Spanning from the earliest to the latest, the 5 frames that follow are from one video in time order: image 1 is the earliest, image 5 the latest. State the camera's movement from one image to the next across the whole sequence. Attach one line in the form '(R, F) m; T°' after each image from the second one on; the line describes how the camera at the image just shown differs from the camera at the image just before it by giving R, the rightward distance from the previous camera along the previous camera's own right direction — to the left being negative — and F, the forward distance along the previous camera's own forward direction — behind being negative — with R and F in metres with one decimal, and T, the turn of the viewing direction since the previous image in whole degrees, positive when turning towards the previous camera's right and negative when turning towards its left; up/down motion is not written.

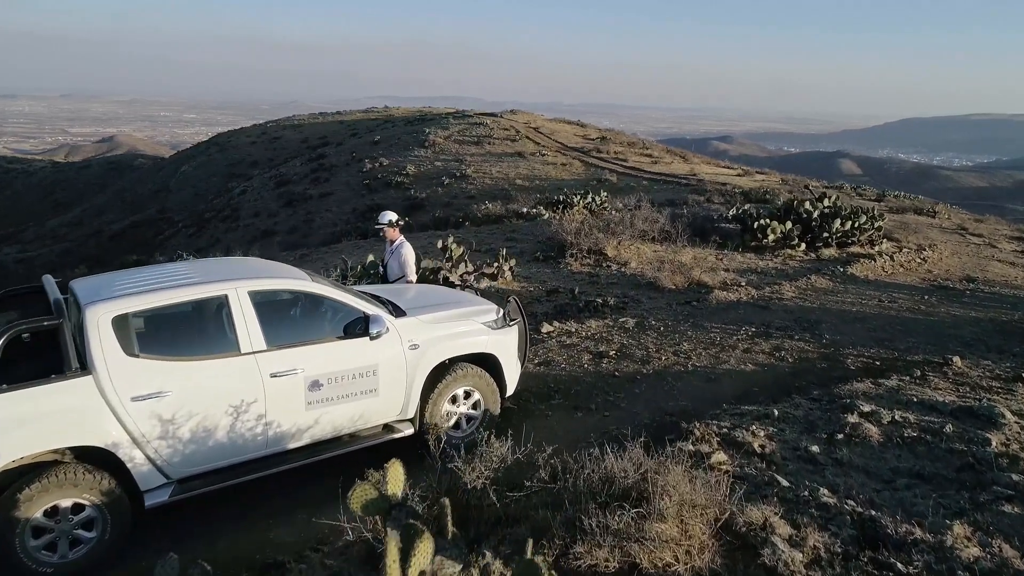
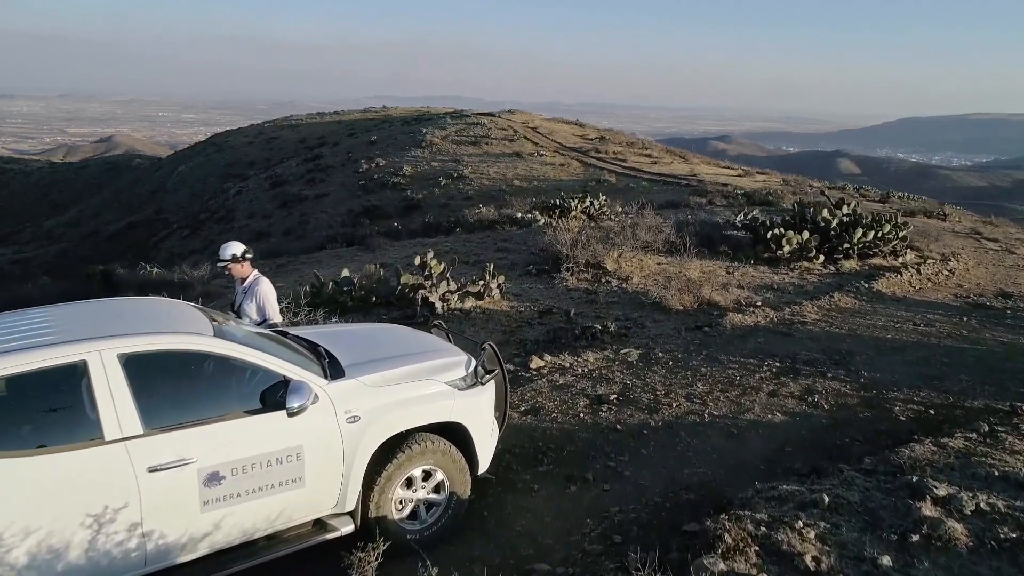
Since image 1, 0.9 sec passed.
(+0.2, +1.1) m; 0°
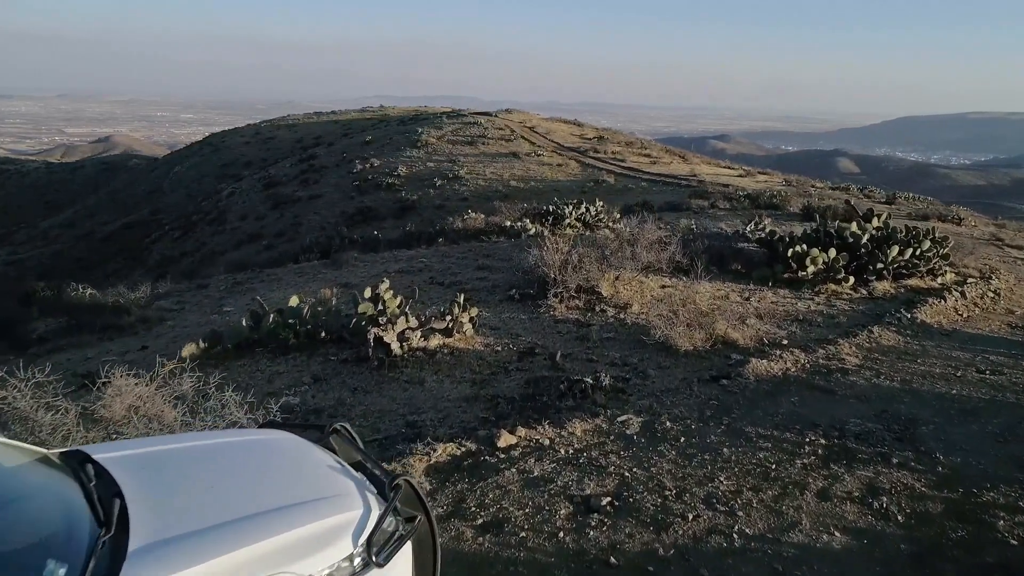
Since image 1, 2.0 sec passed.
(+0.3, +1.6) m; 0°
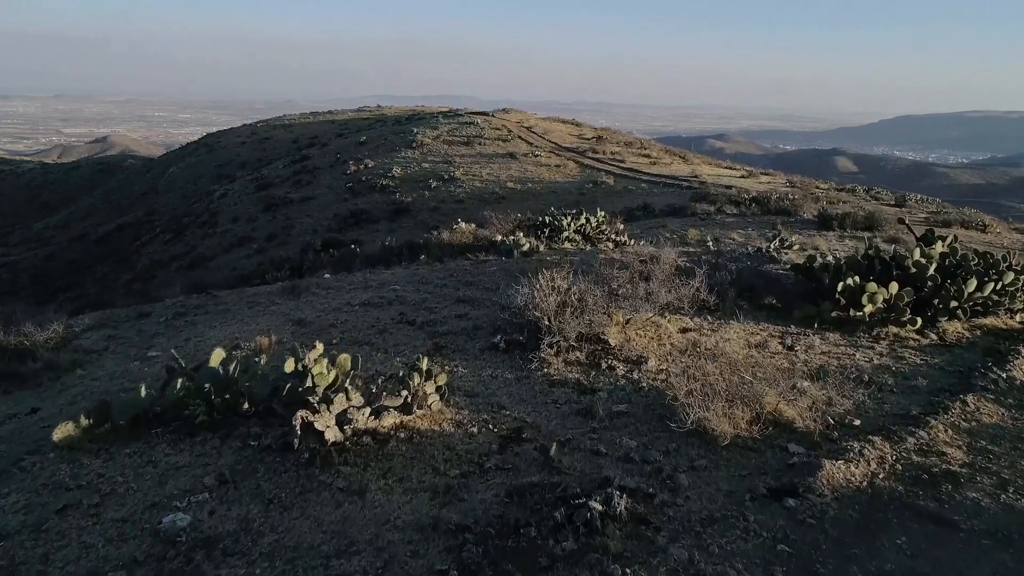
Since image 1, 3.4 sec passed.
(+0.2, +1.9) m; 0°
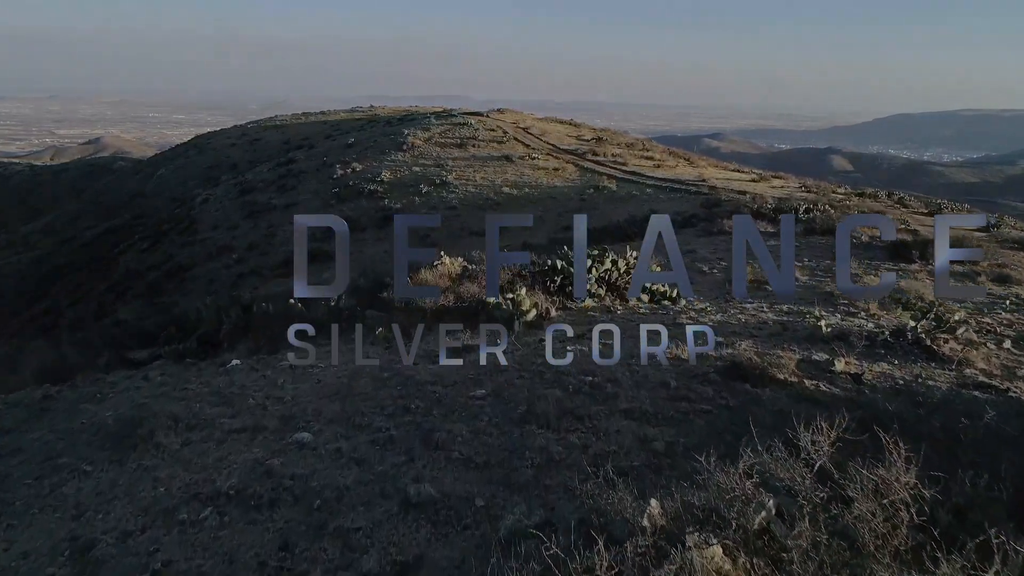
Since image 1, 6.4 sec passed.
(0.0, +4.9) m; 0°
